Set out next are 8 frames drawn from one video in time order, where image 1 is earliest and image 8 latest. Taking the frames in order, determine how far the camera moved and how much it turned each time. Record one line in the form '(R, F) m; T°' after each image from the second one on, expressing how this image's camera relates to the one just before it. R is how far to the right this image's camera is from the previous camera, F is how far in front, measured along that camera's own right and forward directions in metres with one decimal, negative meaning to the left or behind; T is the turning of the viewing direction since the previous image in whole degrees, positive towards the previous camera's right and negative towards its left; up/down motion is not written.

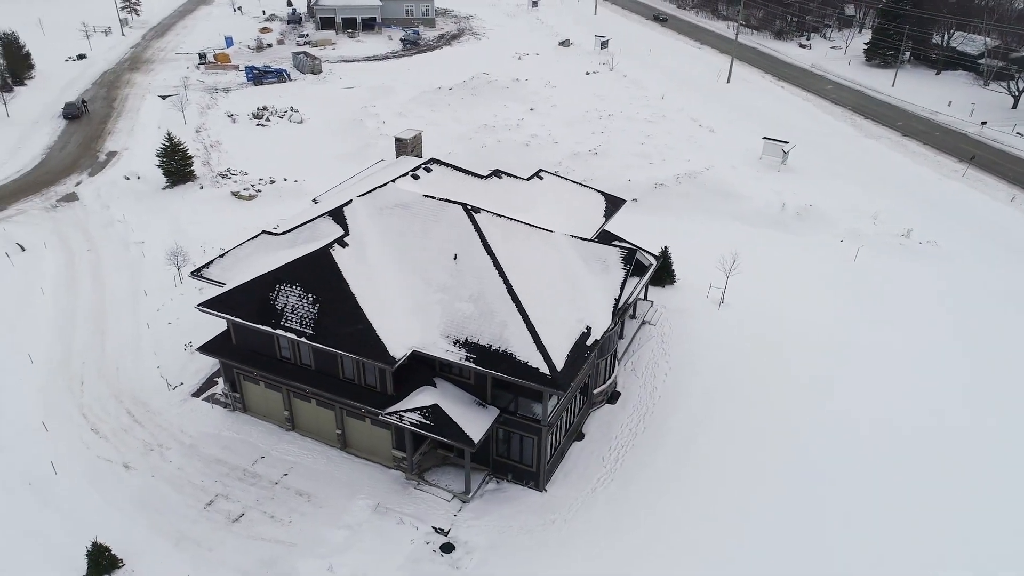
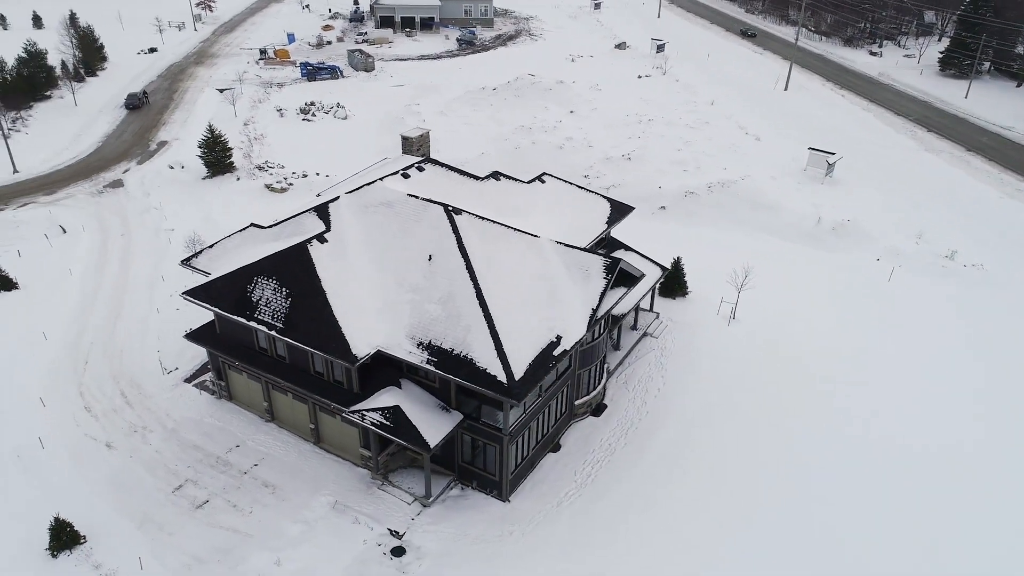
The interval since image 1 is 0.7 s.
(+2.6, +0.5) m; -5°
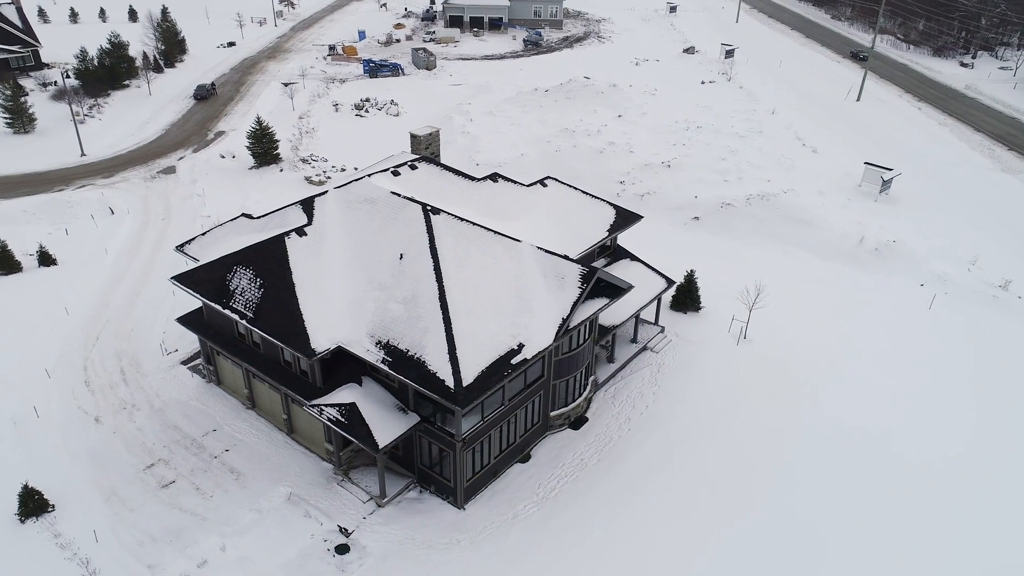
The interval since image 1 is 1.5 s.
(+3.0, +0.6) m; -6°
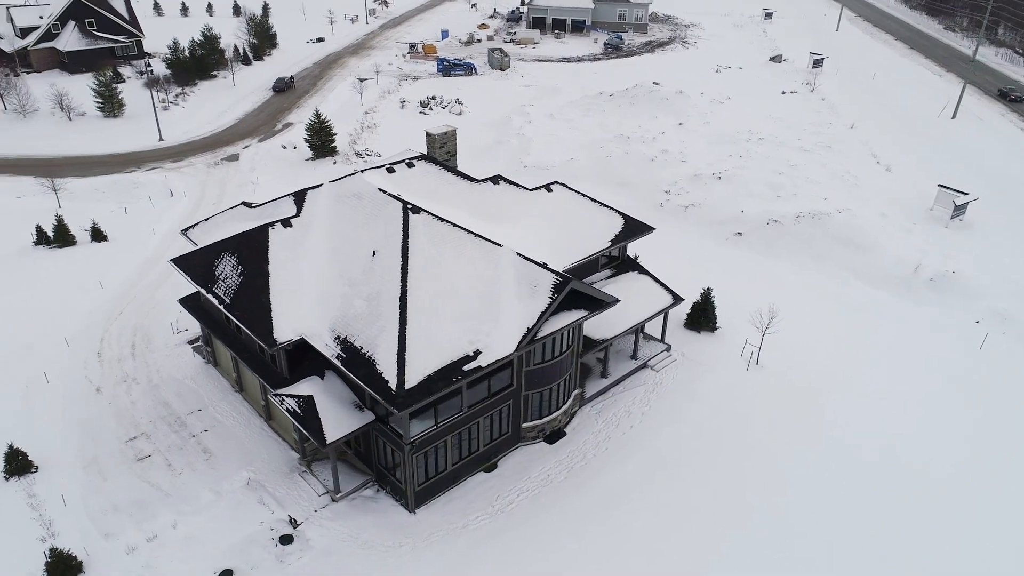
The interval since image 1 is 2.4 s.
(+3.3, +0.7) m; -7°
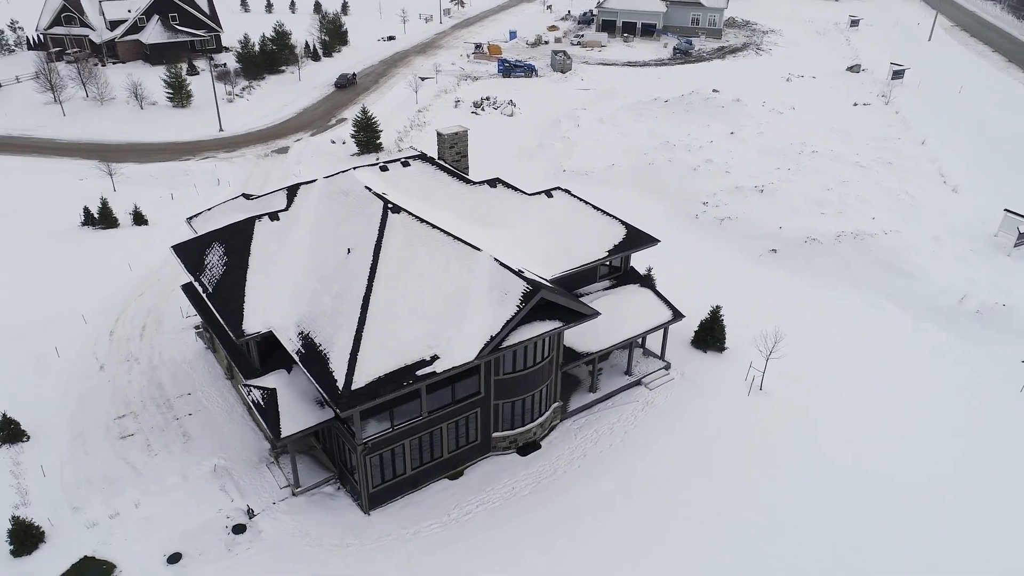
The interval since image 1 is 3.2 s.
(+2.9, +0.6) m; -6°
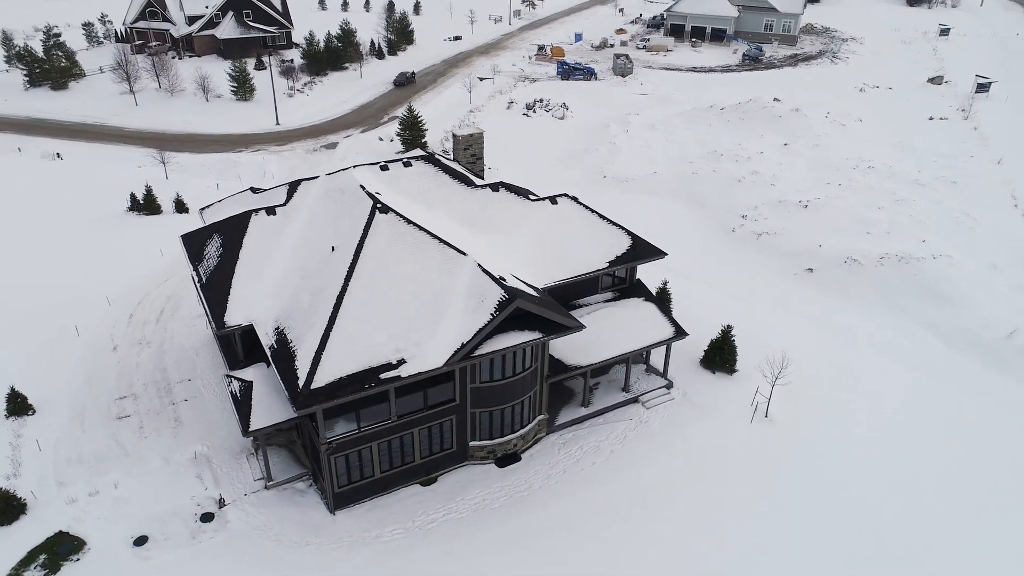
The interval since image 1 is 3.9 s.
(+2.5, +0.6) m; -6°
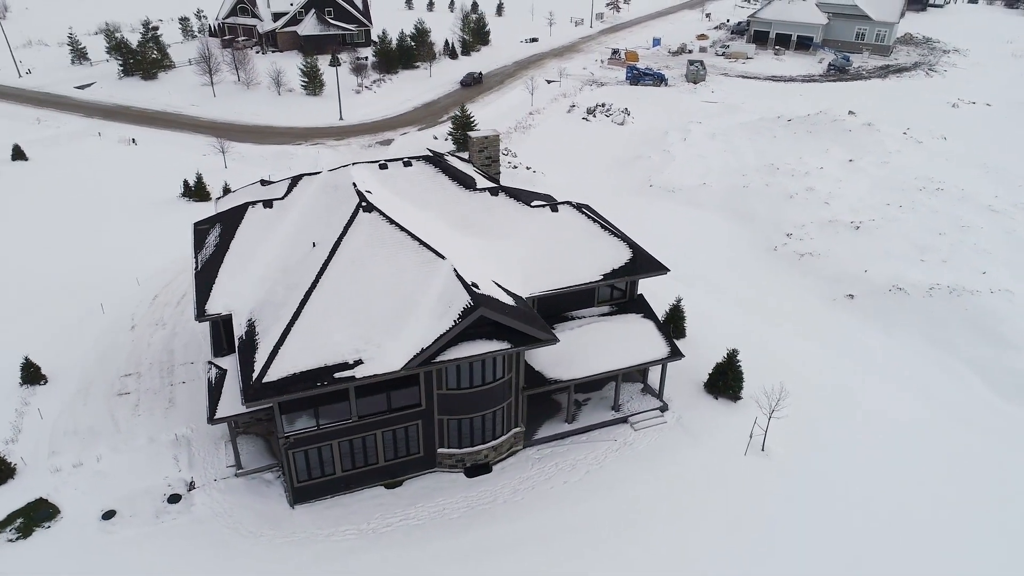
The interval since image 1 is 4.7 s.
(+2.9, +0.7) m; -7°
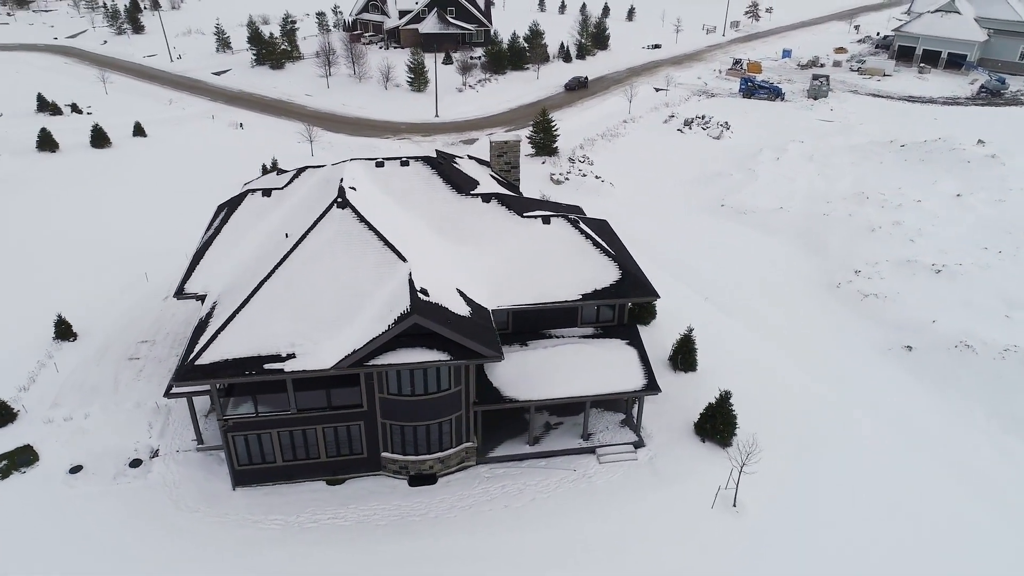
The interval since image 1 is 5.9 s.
(+4.7, +1.2) m; -11°
